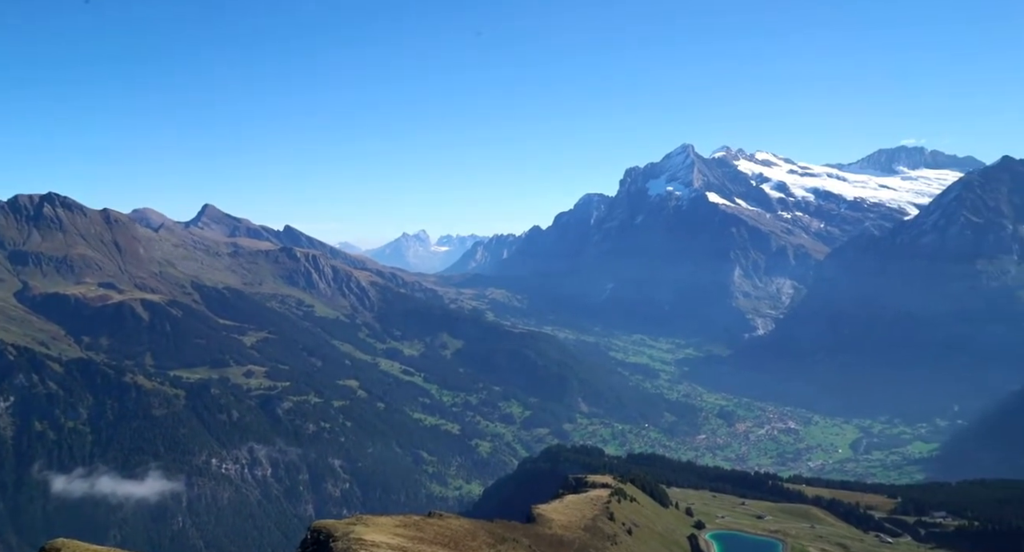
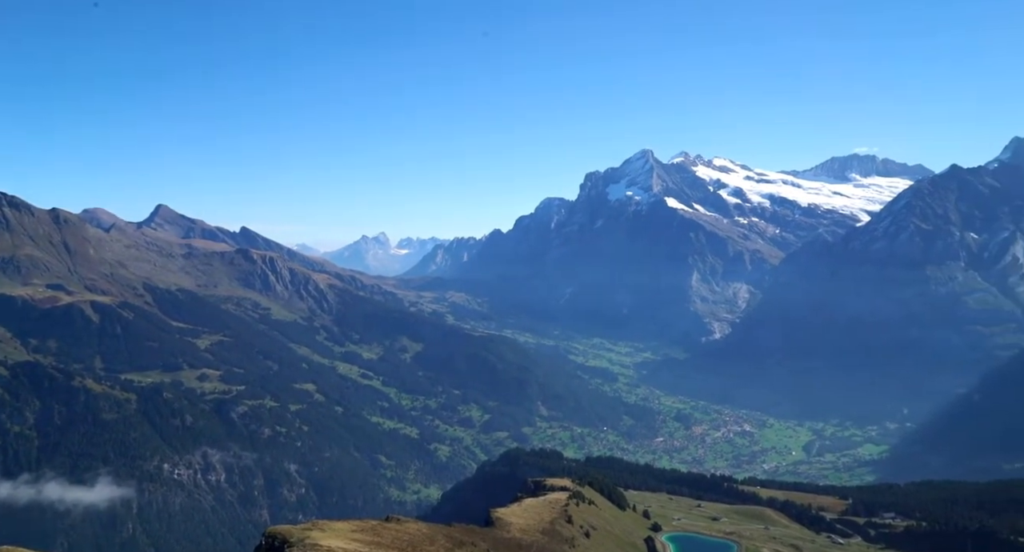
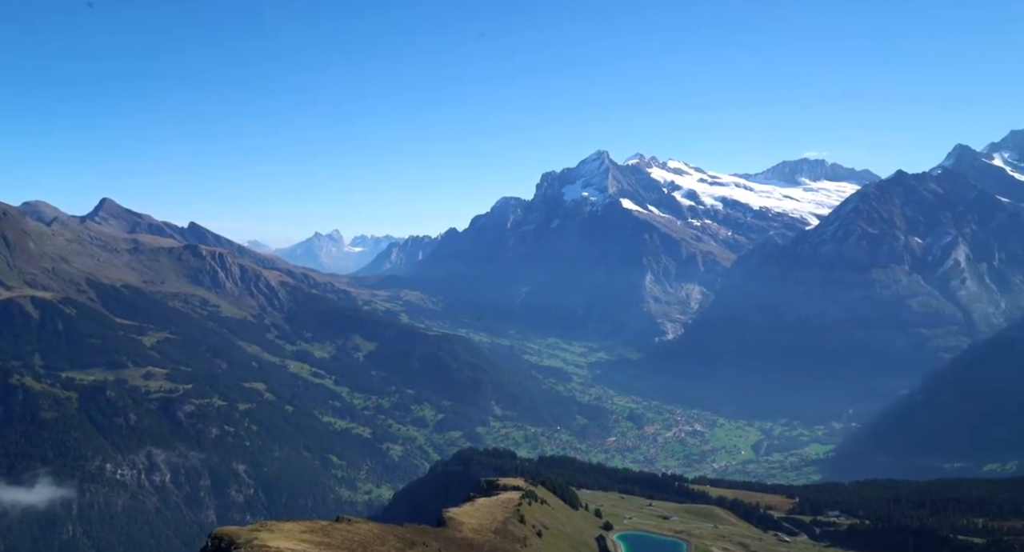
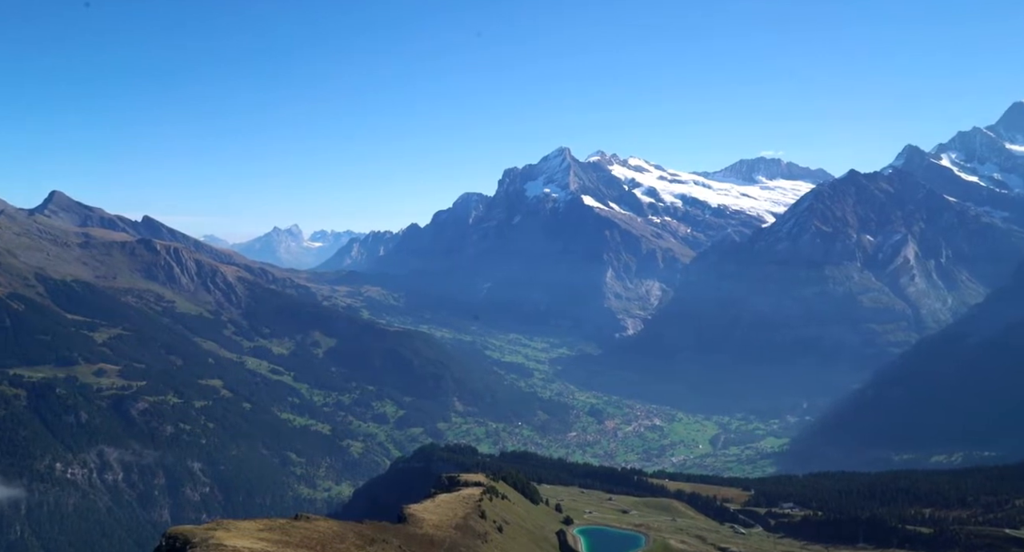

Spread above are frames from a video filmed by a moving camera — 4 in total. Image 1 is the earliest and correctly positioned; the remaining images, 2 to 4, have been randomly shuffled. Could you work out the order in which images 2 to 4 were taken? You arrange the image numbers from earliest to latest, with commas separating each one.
2, 3, 4
